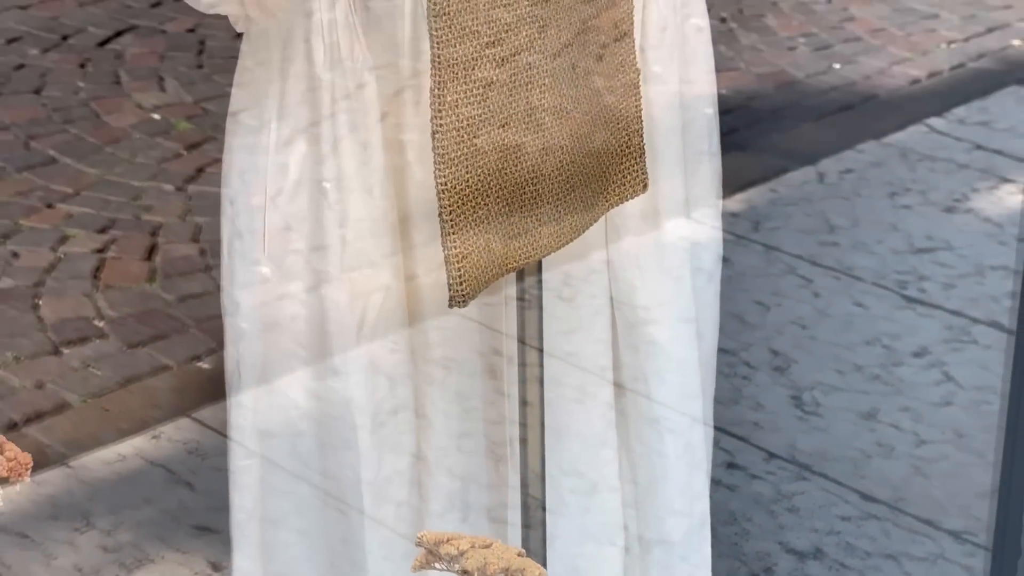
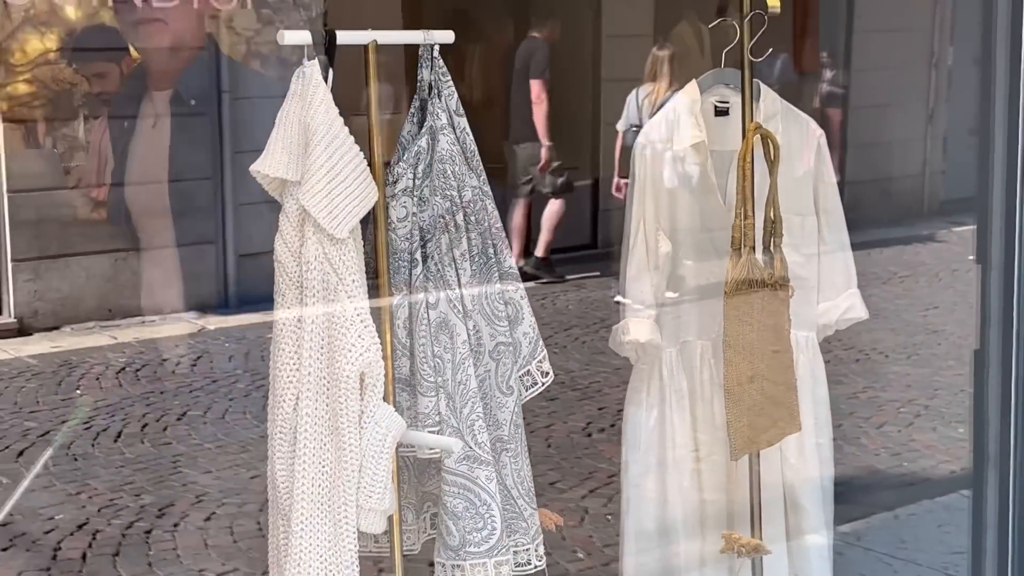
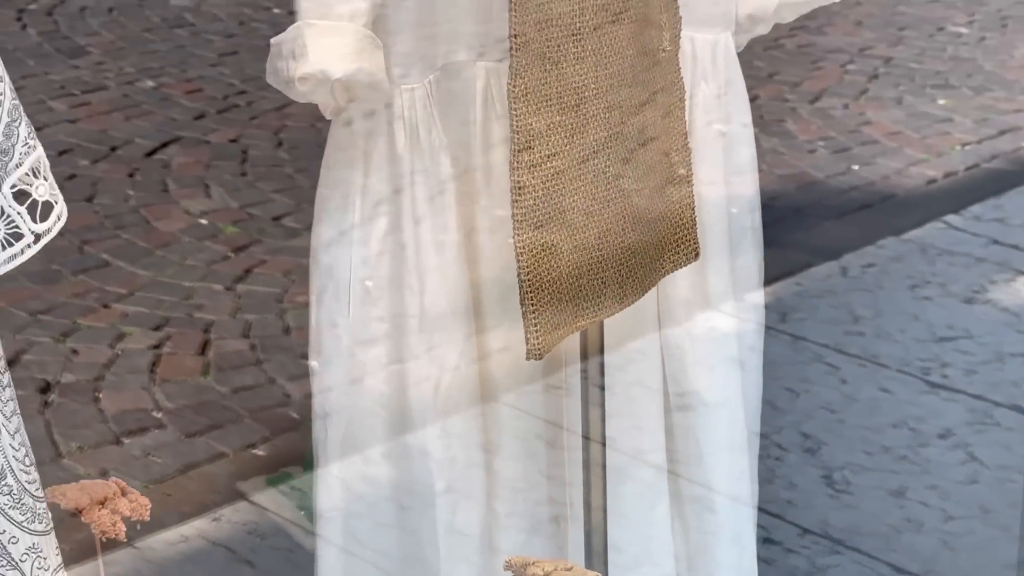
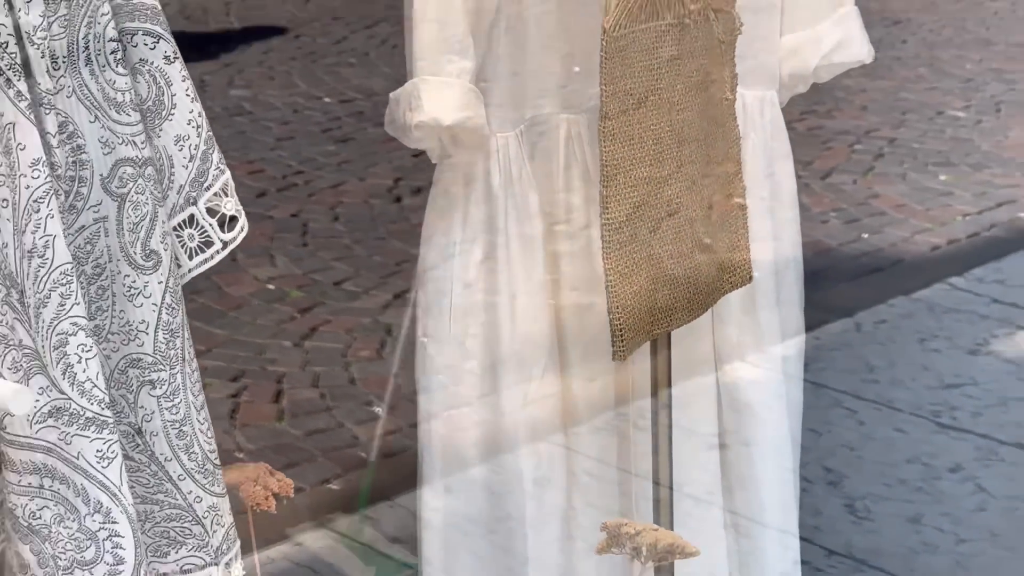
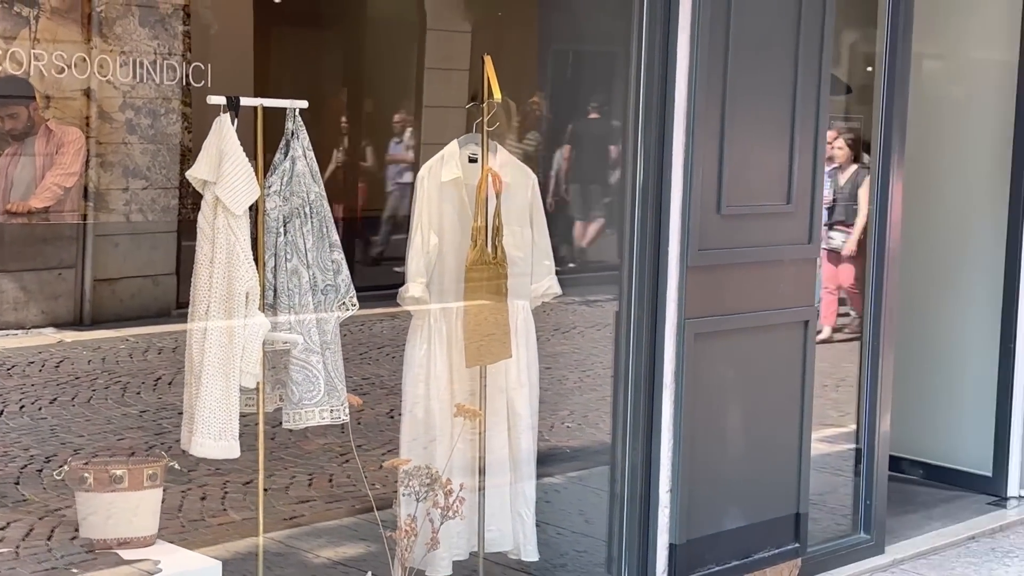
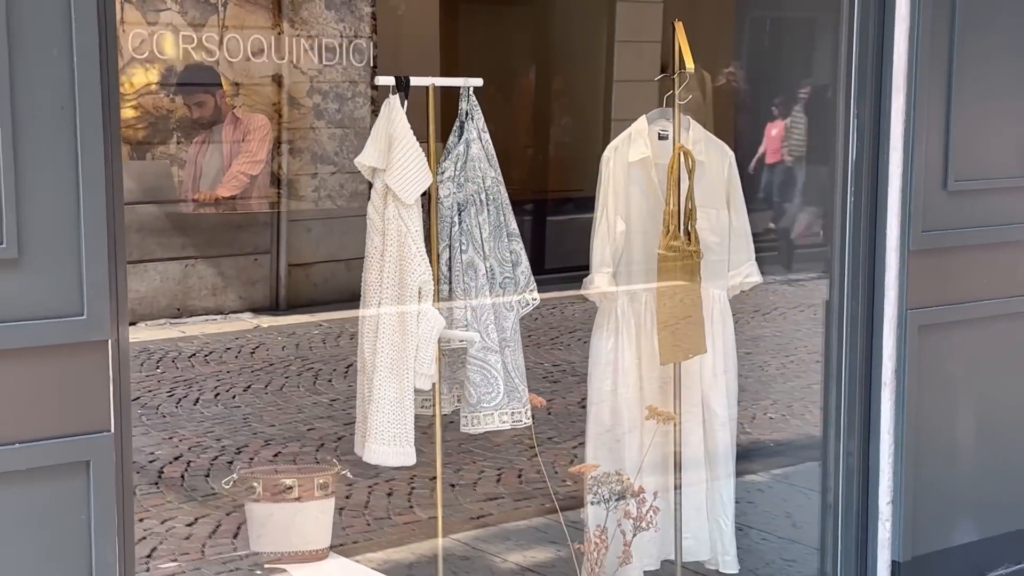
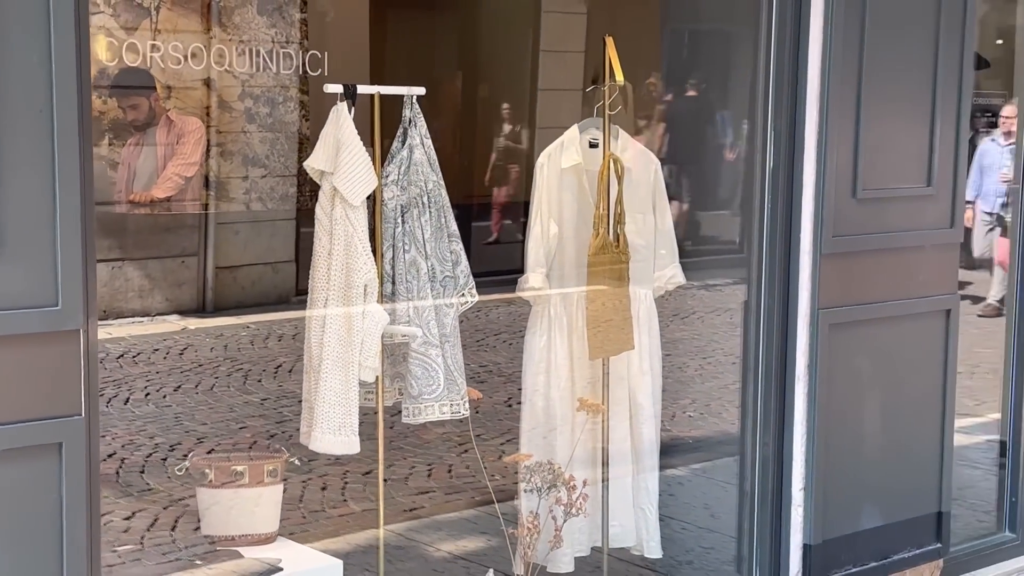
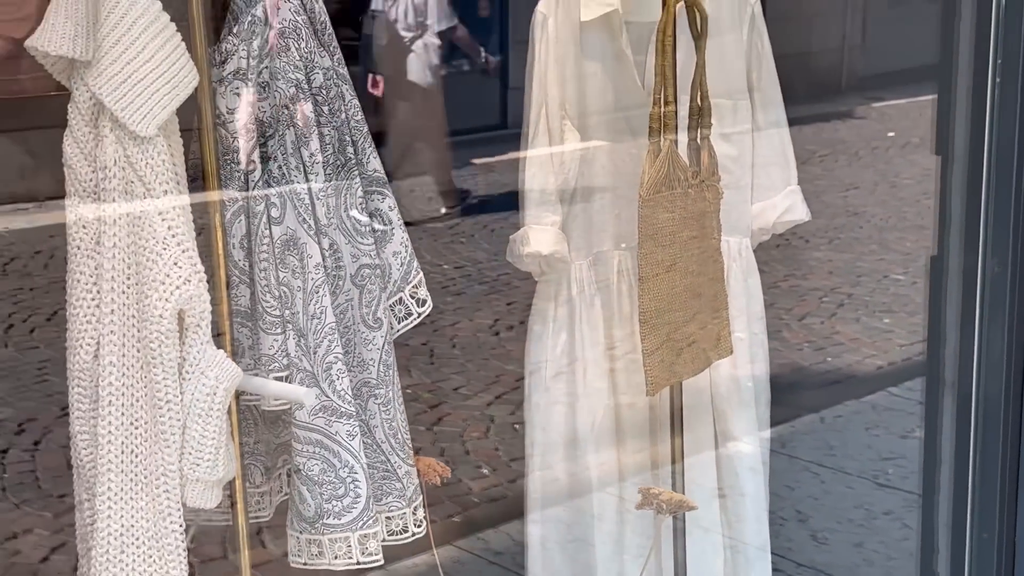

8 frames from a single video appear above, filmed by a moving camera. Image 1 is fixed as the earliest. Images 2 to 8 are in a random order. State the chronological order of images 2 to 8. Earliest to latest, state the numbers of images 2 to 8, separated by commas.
3, 4, 8, 2, 6, 7, 5
